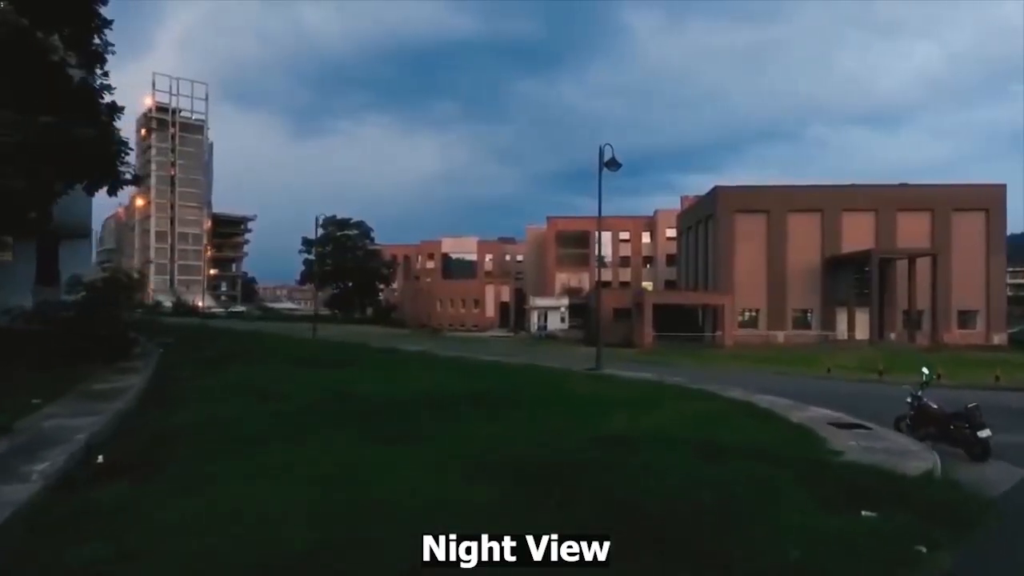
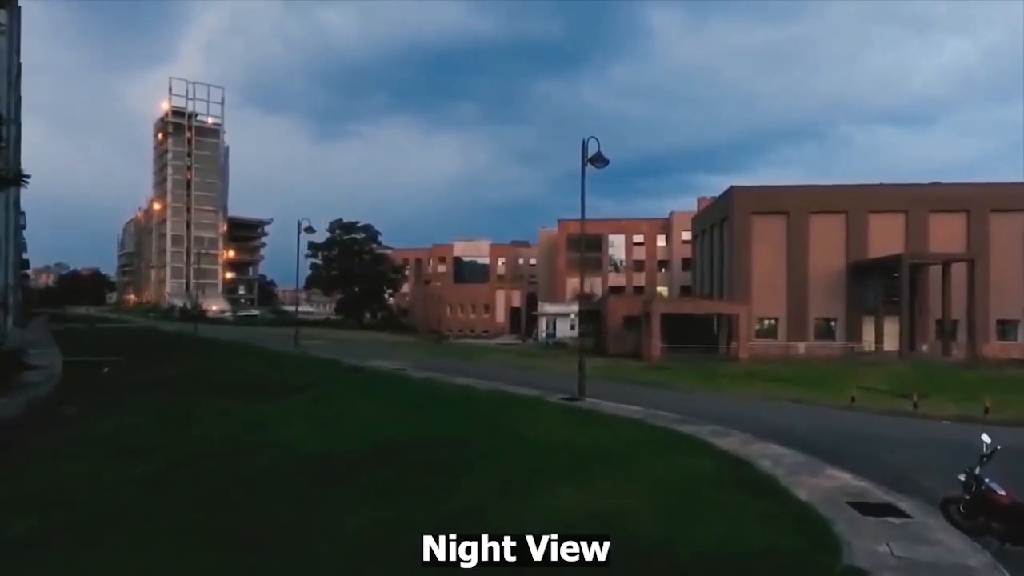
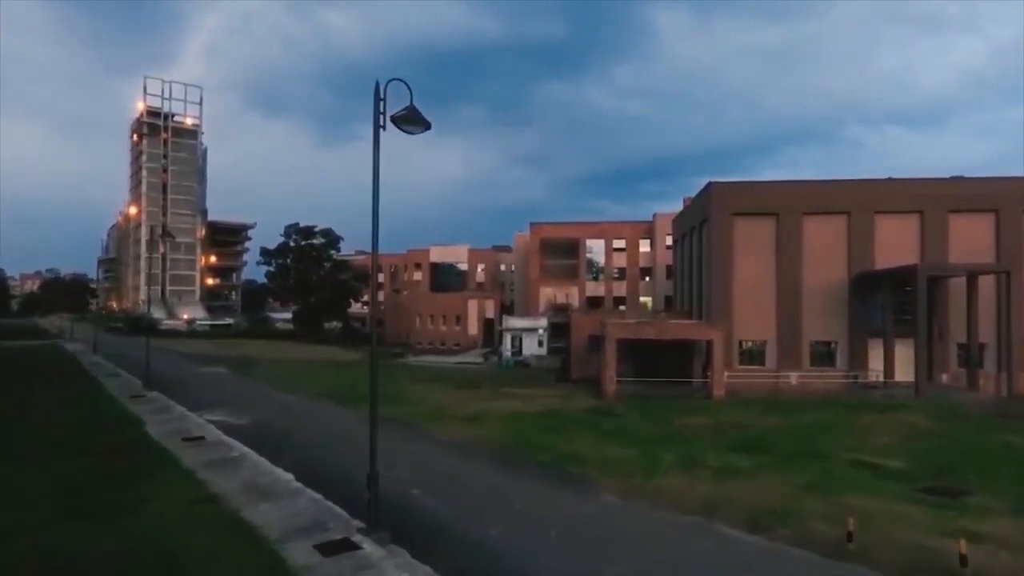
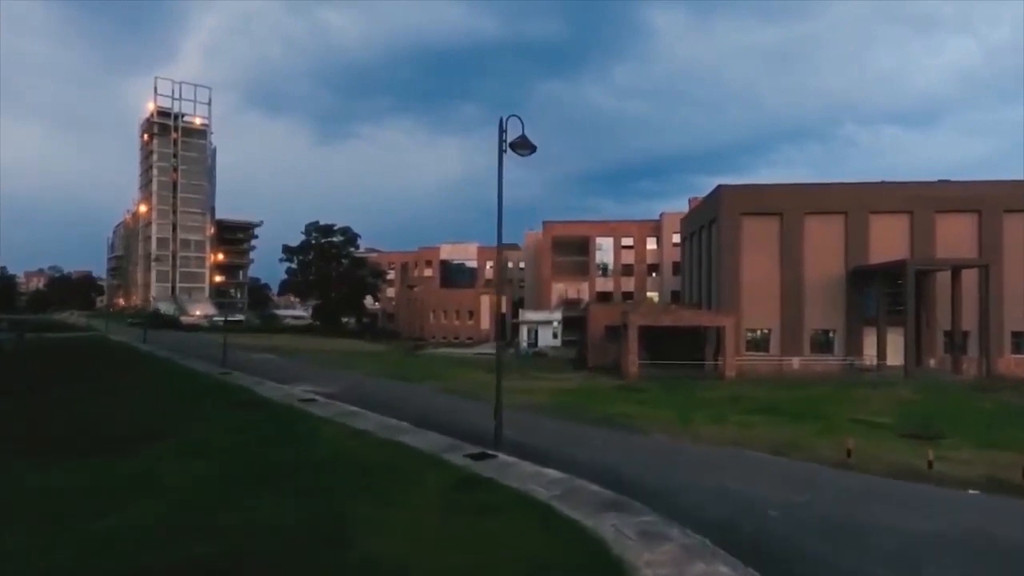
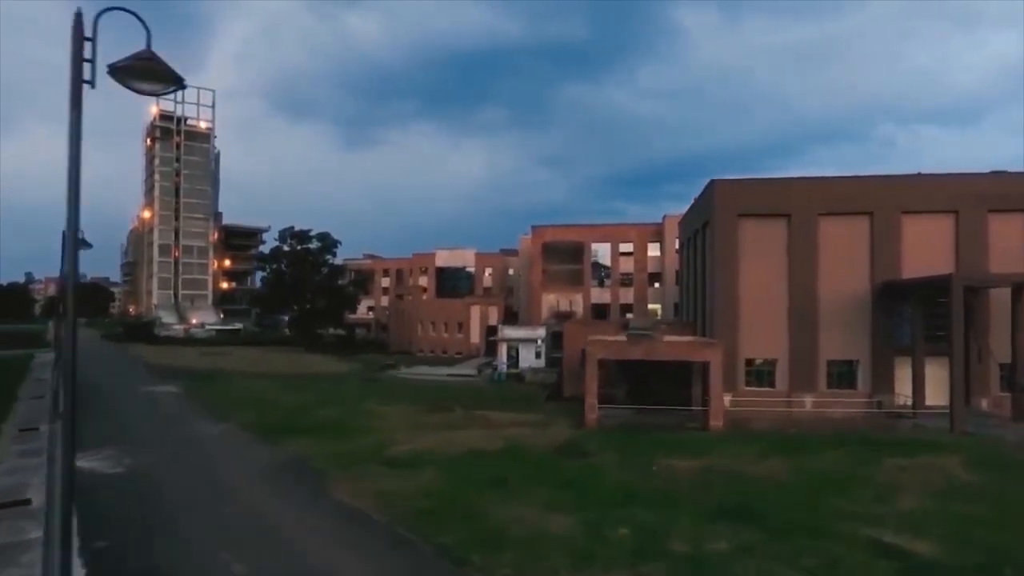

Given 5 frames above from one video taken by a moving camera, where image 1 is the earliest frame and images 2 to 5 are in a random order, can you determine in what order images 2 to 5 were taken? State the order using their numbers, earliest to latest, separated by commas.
2, 4, 3, 5
